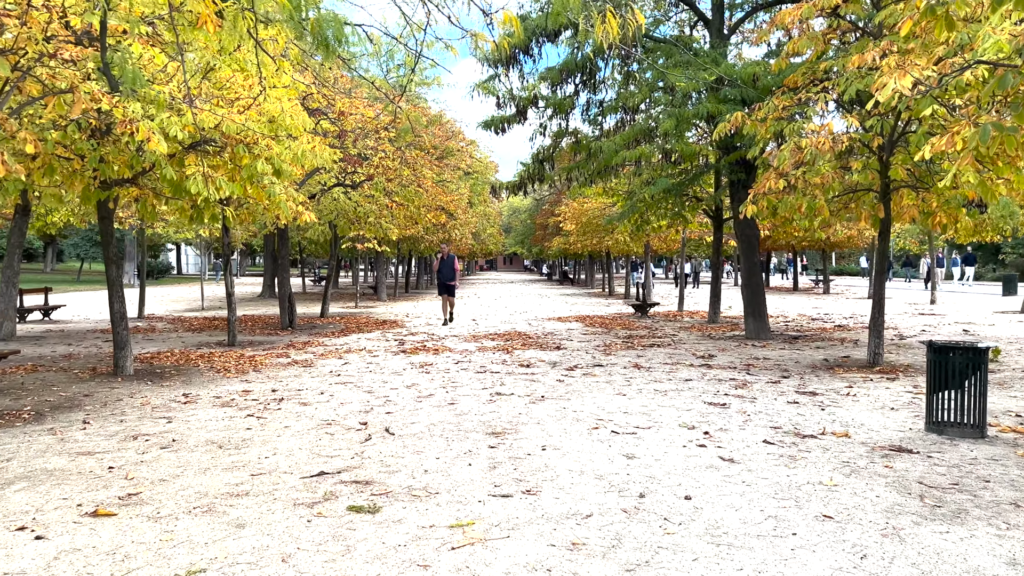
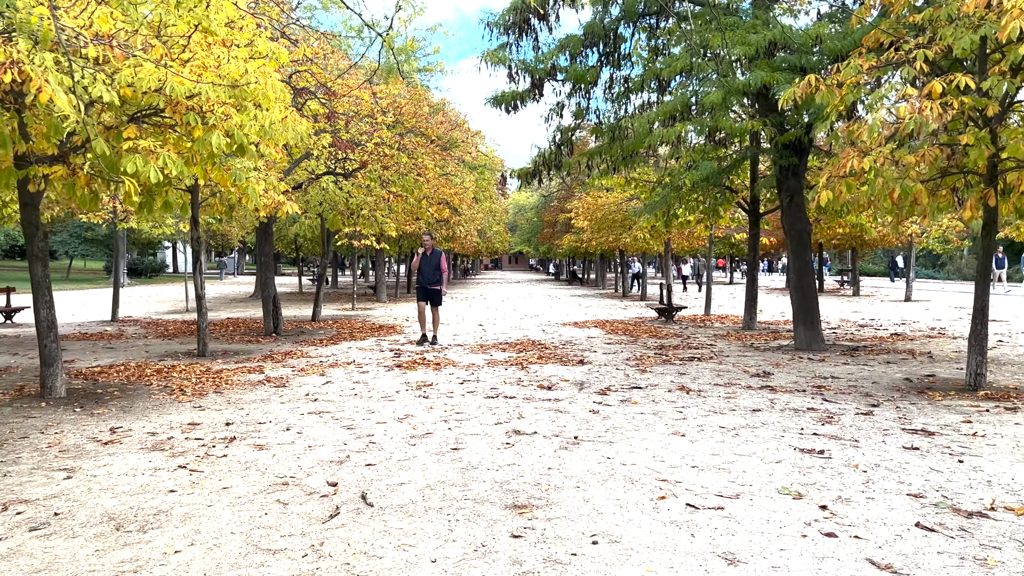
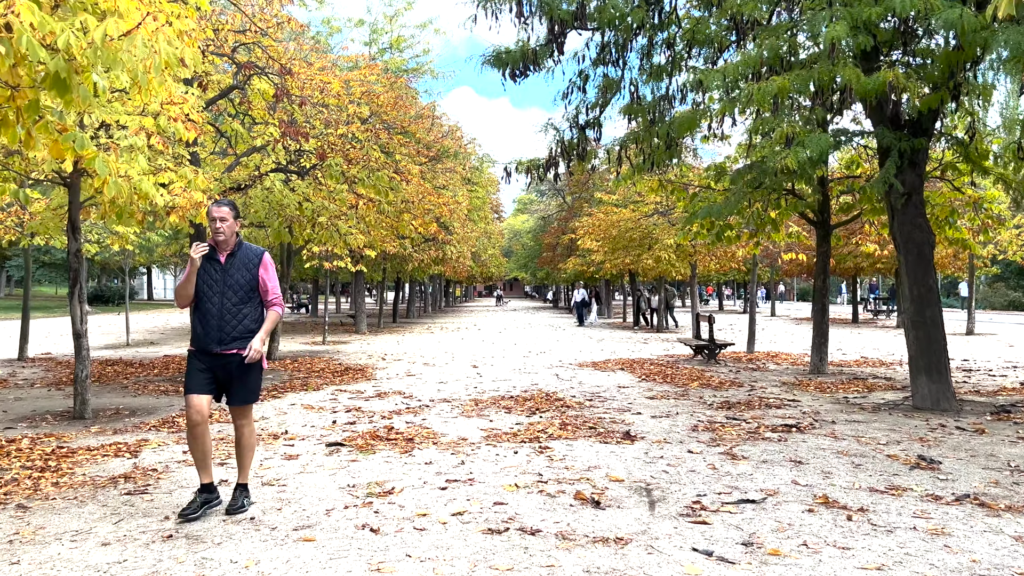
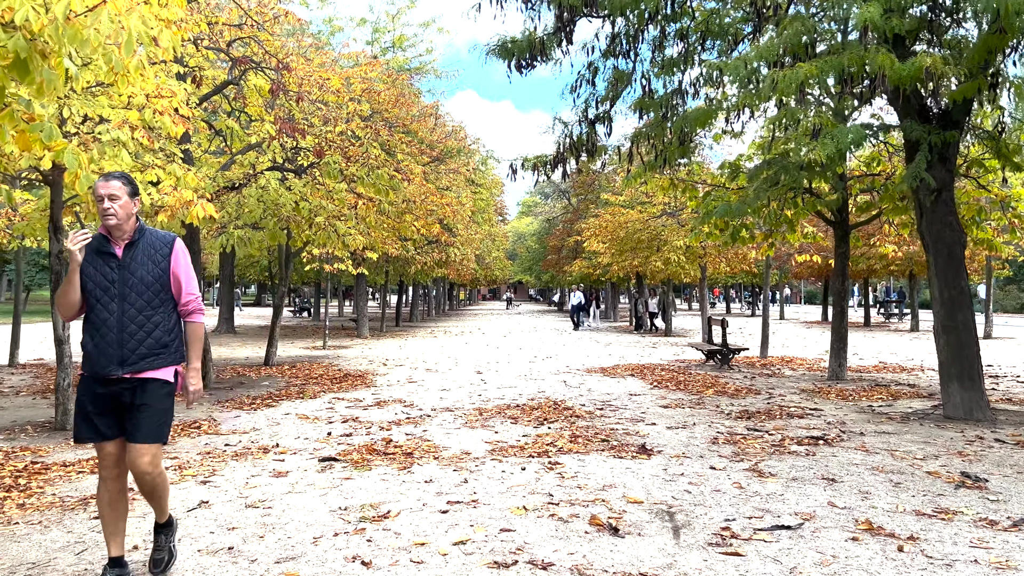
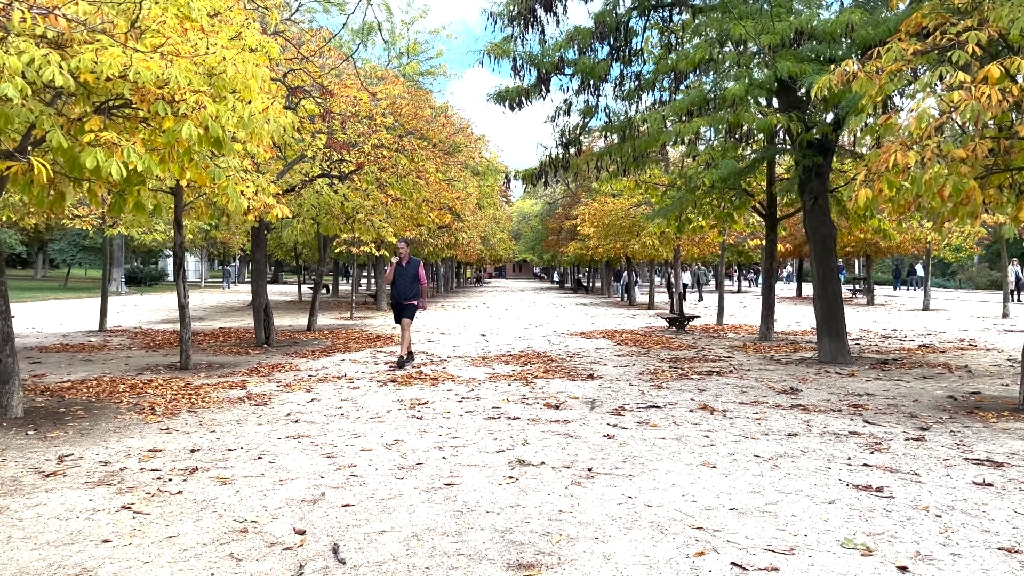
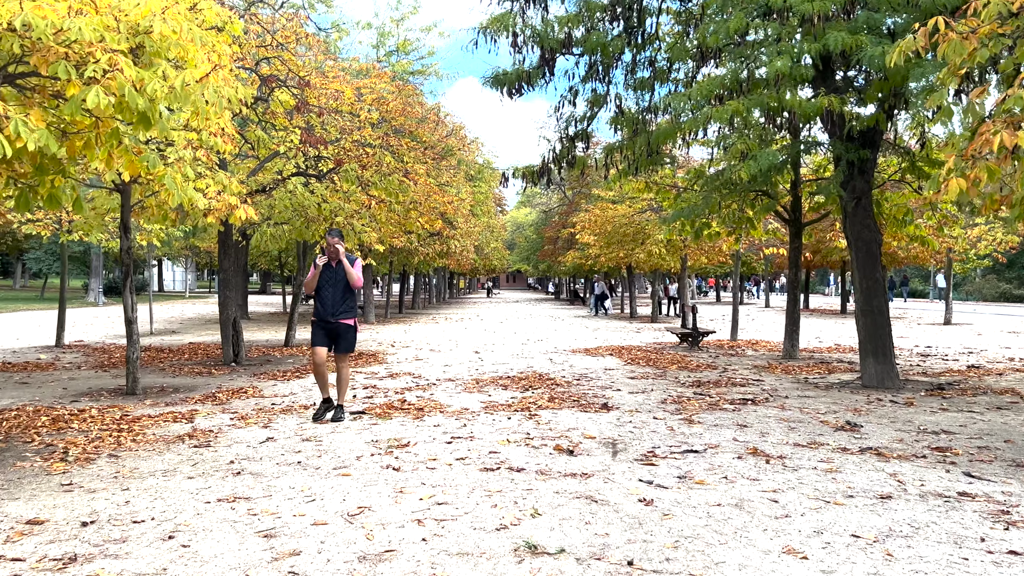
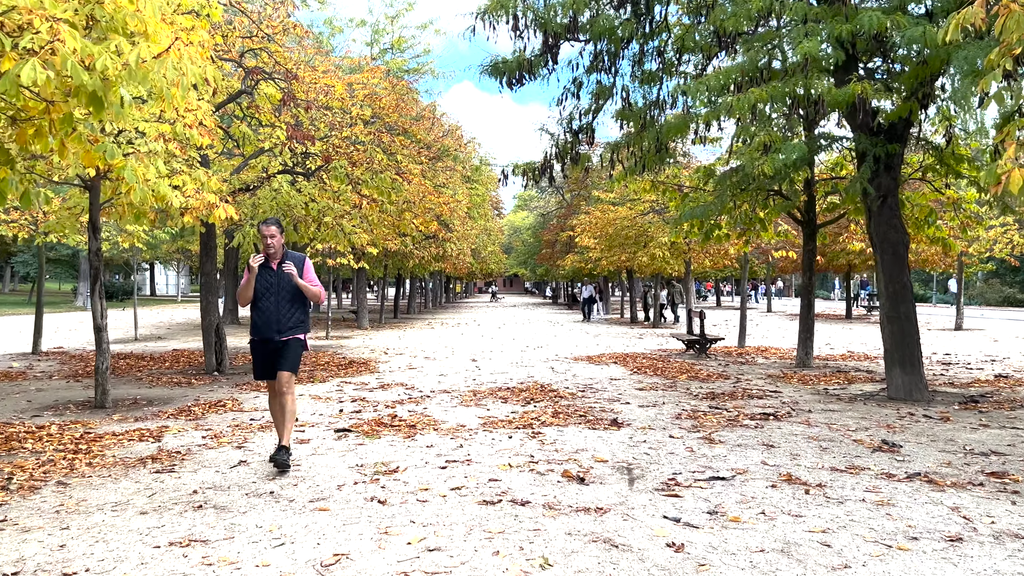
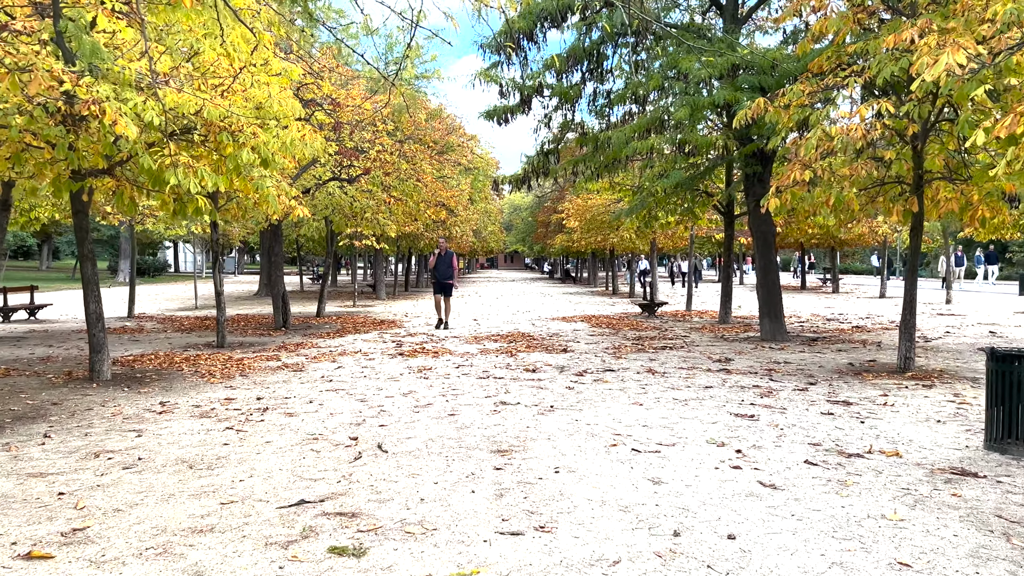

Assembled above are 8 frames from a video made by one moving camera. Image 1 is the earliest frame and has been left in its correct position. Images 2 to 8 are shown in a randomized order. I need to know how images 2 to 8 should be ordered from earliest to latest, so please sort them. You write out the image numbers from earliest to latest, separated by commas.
8, 2, 5, 6, 7, 3, 4
